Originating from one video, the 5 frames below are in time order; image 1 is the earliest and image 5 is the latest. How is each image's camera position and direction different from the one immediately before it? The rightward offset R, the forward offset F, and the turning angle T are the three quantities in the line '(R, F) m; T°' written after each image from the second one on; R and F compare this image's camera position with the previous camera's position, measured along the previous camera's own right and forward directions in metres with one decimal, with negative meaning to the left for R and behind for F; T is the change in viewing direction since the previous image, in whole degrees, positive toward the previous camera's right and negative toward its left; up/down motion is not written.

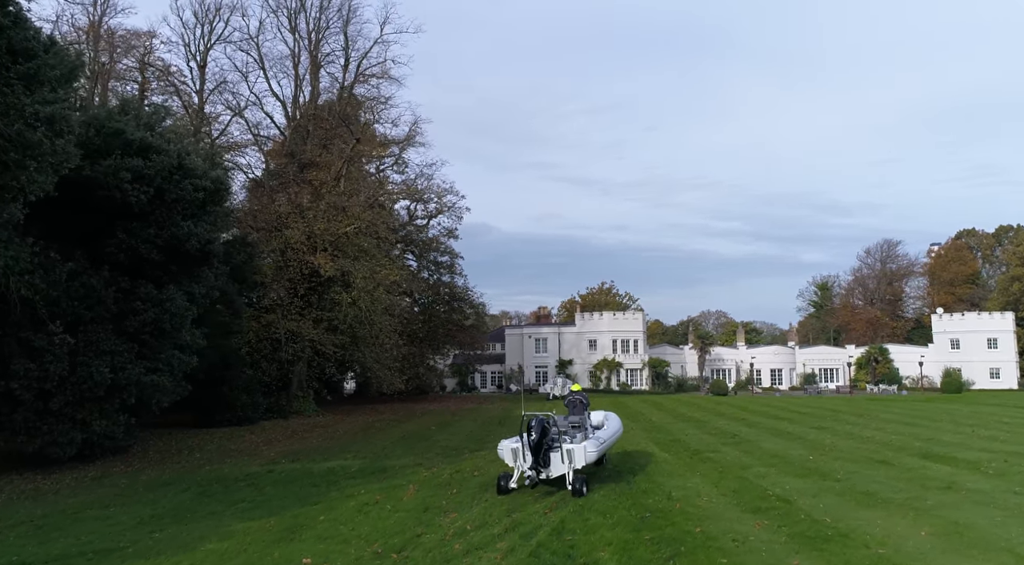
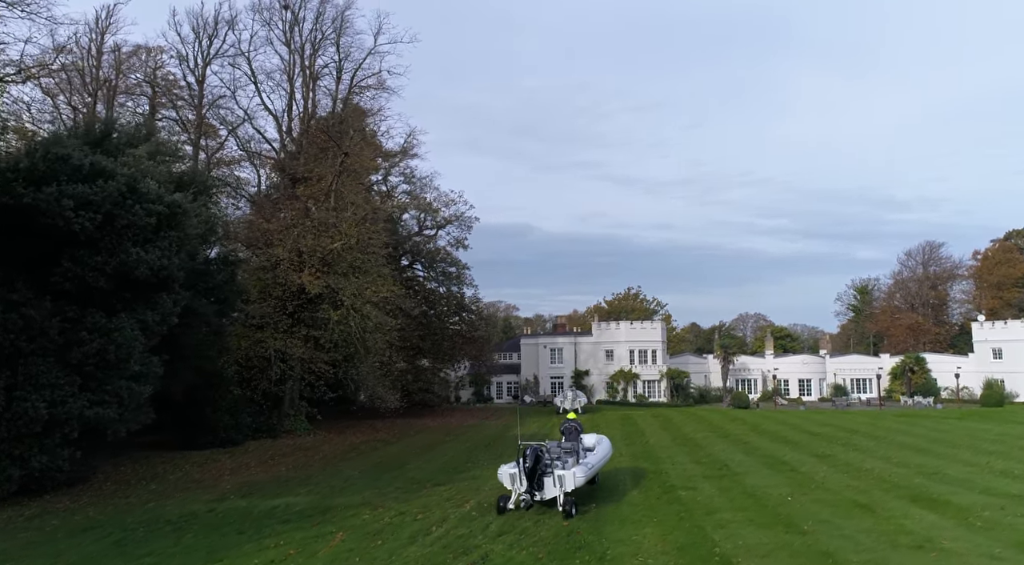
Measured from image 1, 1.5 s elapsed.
(+1.6, +0.9) m; -3°
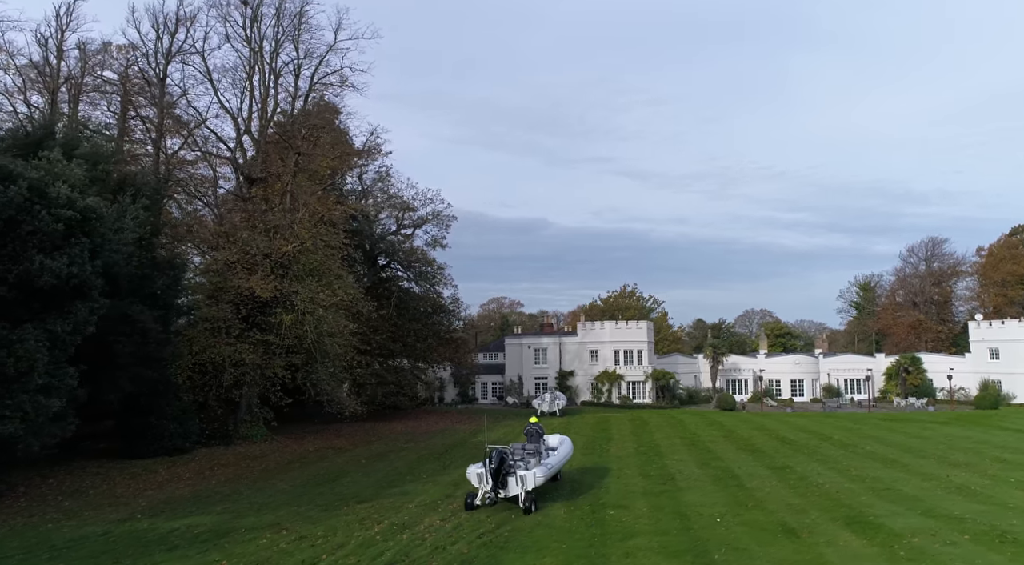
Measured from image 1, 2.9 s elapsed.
(+1.7, +0.8) m; -1°
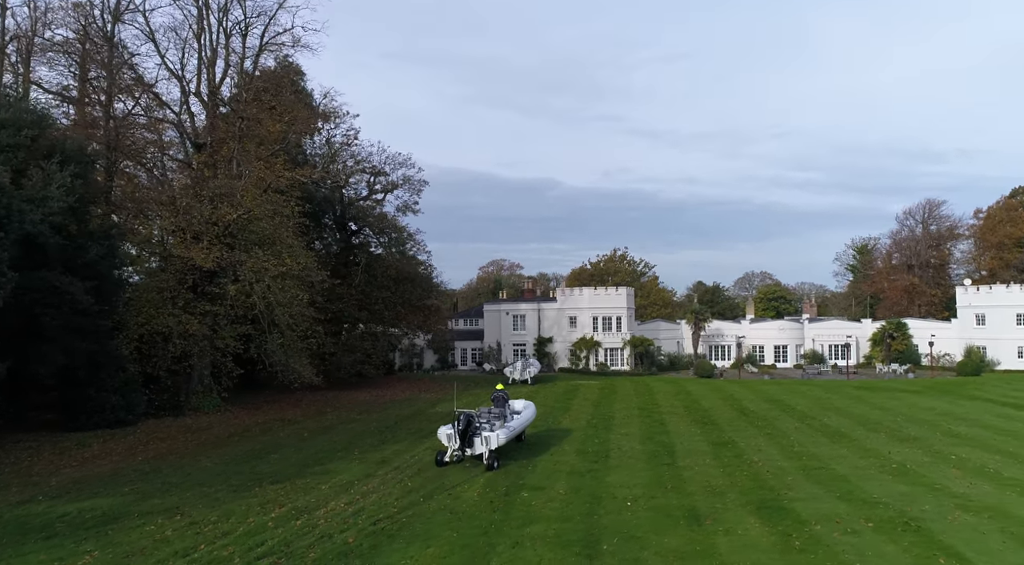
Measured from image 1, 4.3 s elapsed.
(+1.8, +0.6) m; 0°
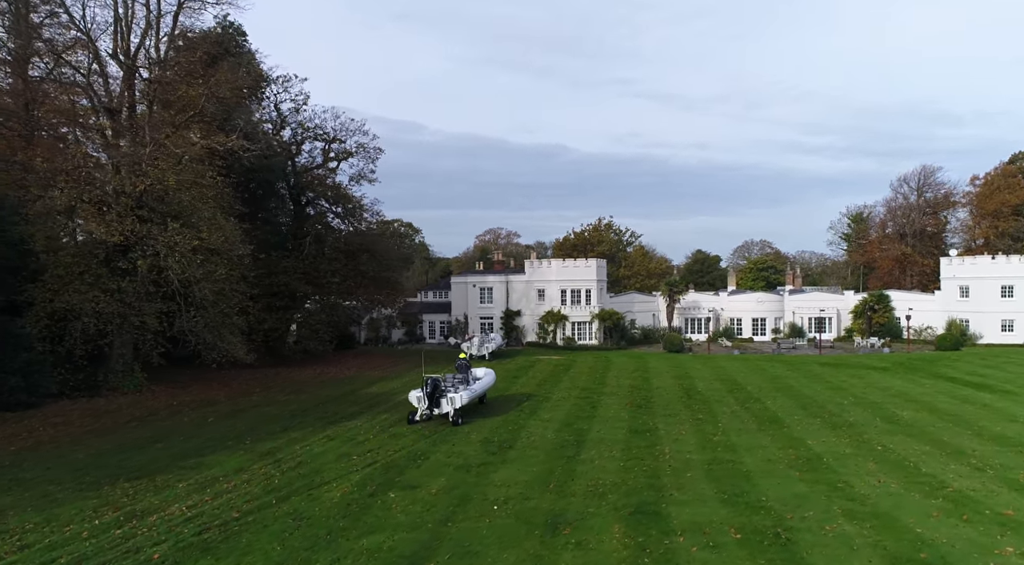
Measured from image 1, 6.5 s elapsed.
(+2.4, +1.4) m; 0°
